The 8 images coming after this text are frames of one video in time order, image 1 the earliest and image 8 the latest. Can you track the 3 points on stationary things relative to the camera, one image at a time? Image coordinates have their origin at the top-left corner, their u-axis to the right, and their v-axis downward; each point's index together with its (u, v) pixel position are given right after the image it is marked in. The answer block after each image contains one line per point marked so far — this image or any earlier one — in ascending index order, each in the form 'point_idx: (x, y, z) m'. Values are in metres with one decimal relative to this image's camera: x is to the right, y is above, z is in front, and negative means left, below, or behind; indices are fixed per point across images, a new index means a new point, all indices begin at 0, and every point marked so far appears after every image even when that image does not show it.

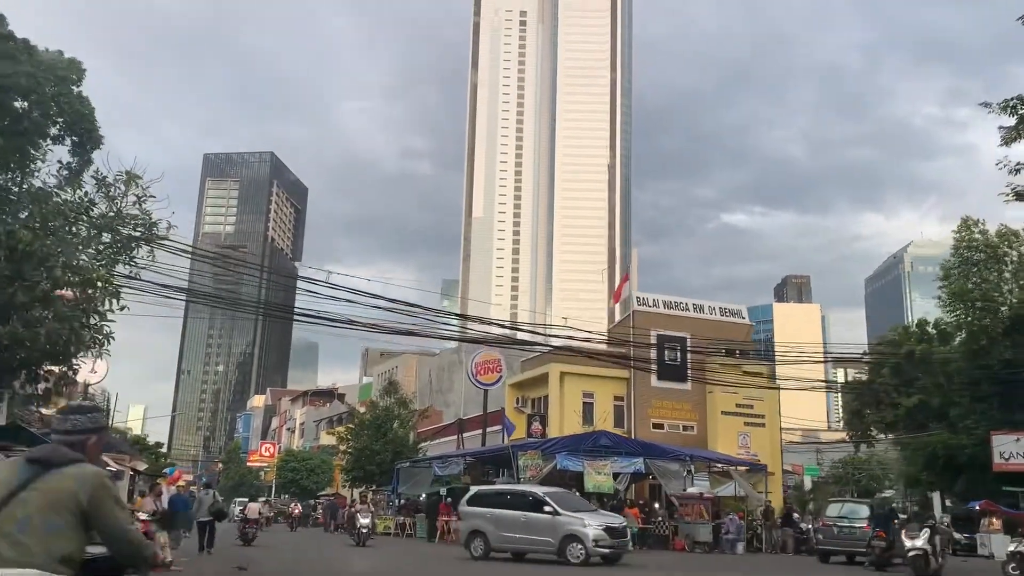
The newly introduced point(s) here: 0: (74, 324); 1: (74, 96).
0: (-6.7, -0.5, +13.2) m
1: (-6.9, +3.0, +13.8) m
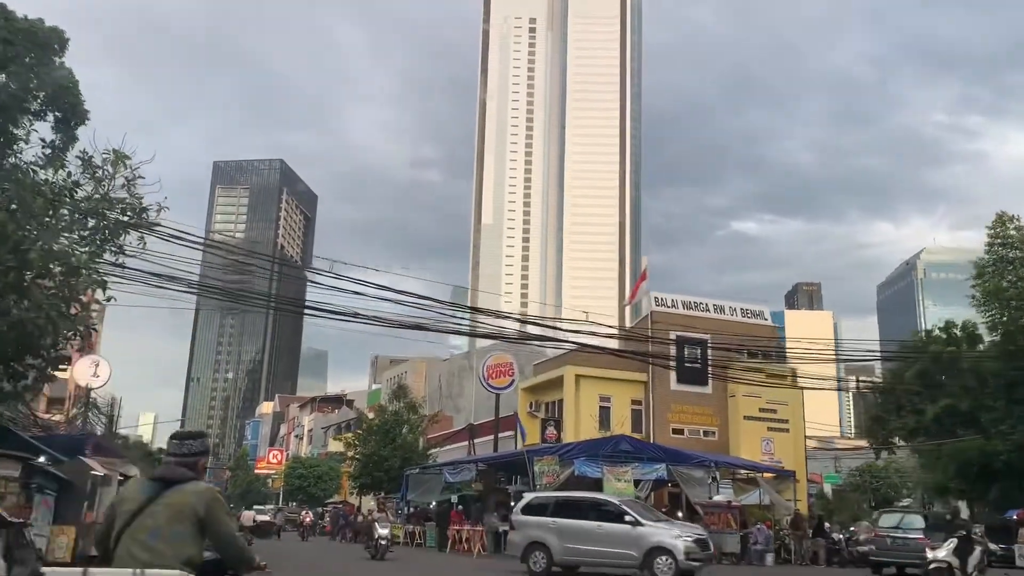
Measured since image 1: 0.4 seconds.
0: (-6.4, -0.4, +12.1) m
1: (-6.7, +3.2, +12.7) m
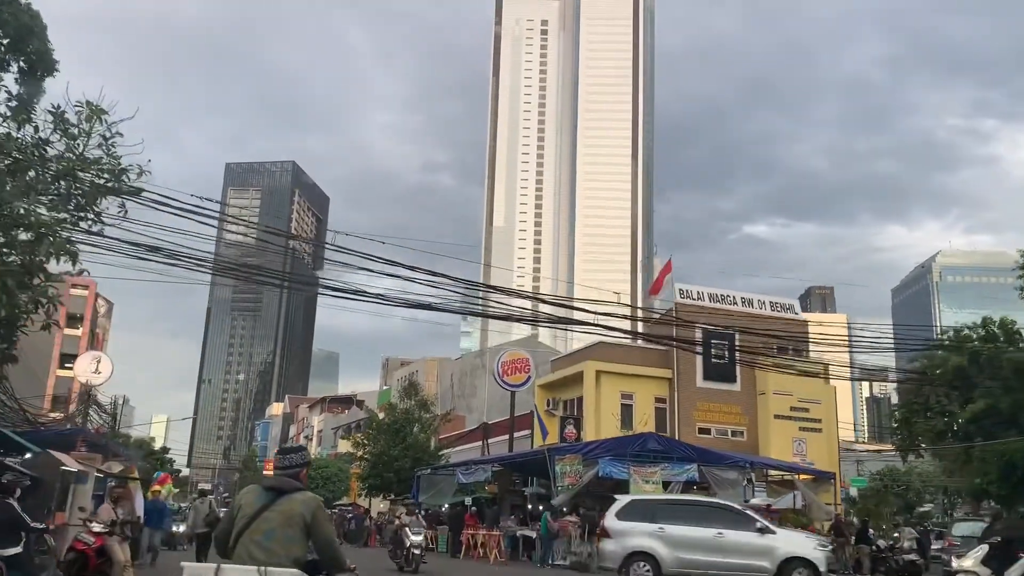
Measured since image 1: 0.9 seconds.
0: (-6.1, 0.0, +10.6) m
1: (-6.3, +3.6, +11.2) m
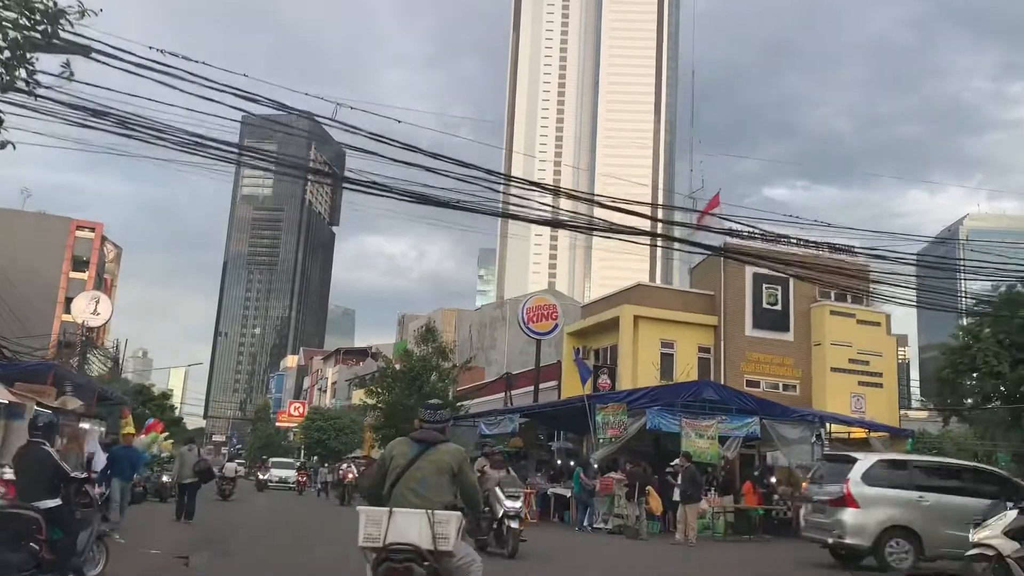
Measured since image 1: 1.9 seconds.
0: (-5.5, +1.2, +7.9) m
1: (-5.7, +4.8, +8.3) m
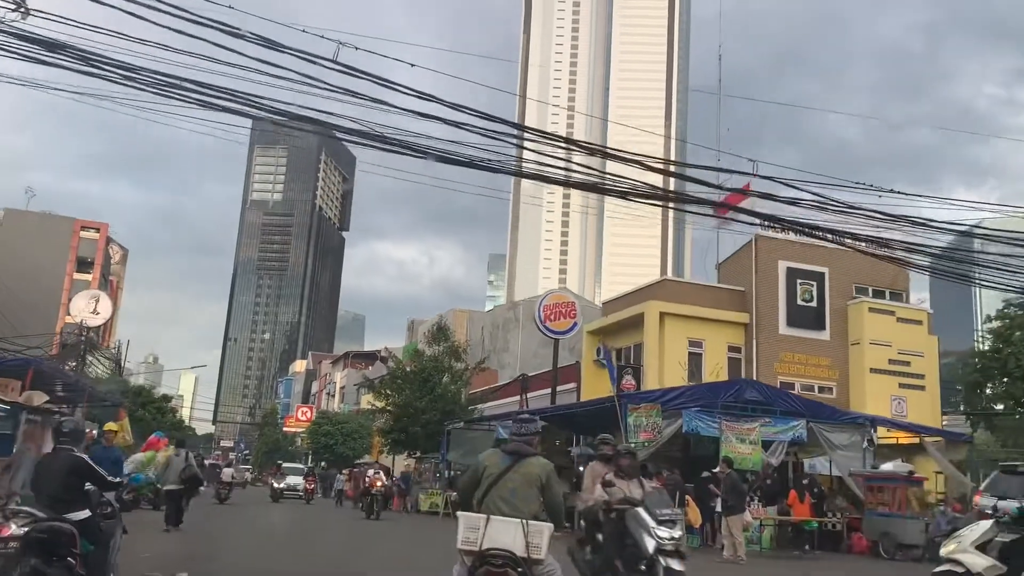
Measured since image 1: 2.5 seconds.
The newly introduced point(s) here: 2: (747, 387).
0: (-5.2, +1.5, +6.4) m
1: (-5.4, +5.1, +6.9) m
2: (+4.3, -1.8, +15.9) m
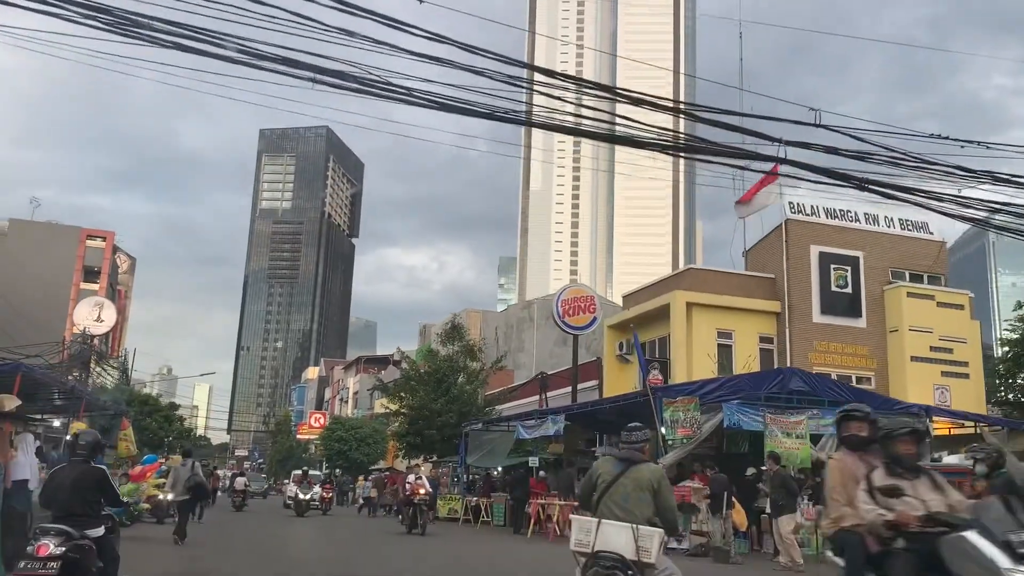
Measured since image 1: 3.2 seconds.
0: (-5.0, +1.6, +5.3) m
1: (-5.2, +5.2, +5.7) m
2: (+4.7, -1.5, +14.6) m
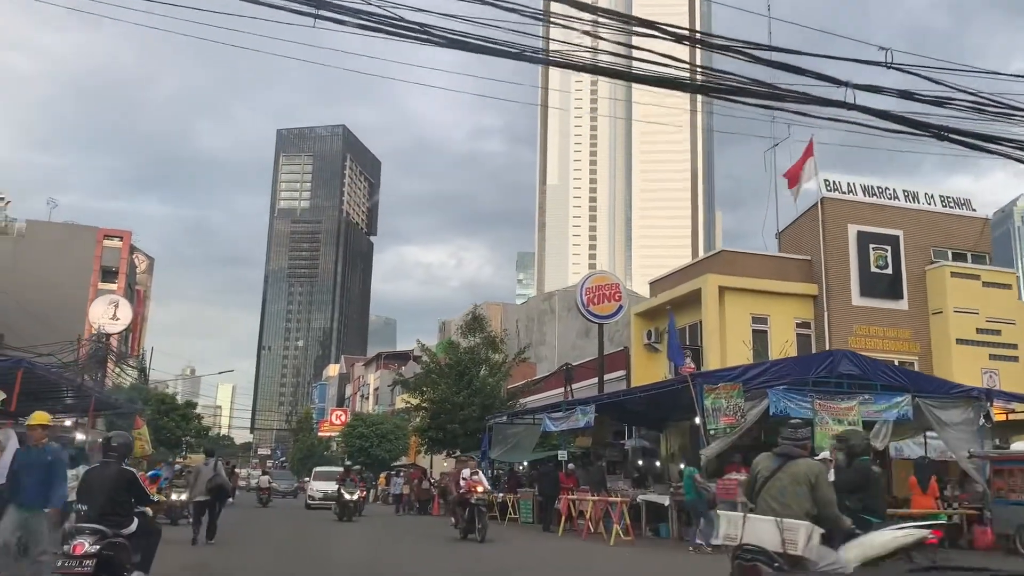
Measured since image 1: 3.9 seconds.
0: (-4.8, +1.8, +4.4) m
1: (-5.1, +5.4, +4.9) m
2: (+5.1, -1.1, +13.6) m
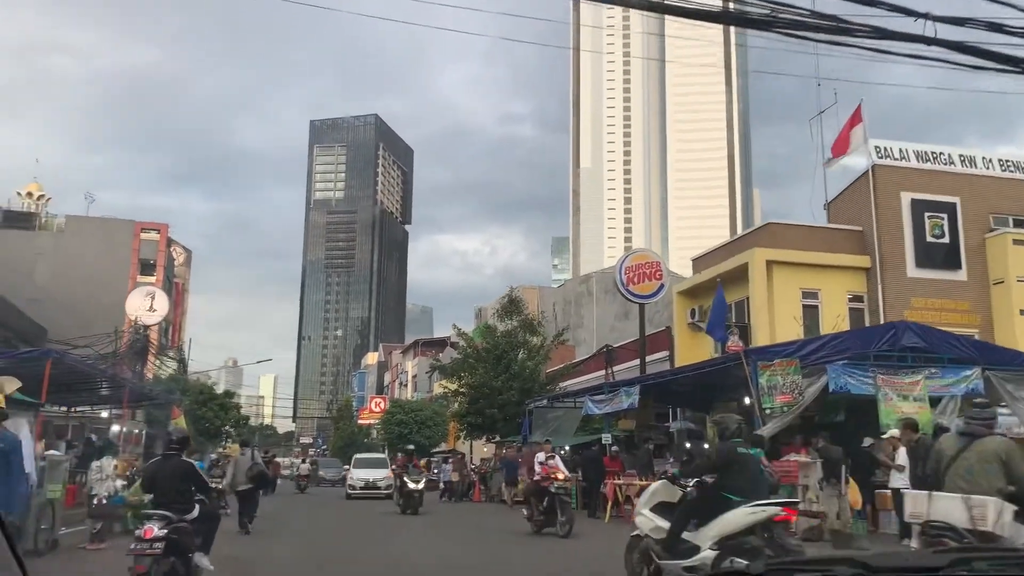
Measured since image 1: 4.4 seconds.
0: (-4.7, +1.9, +3.9) m
1: (-5.0, +5.5, +4.3) m
2: (+5.7, -0.6, +12.7) m
